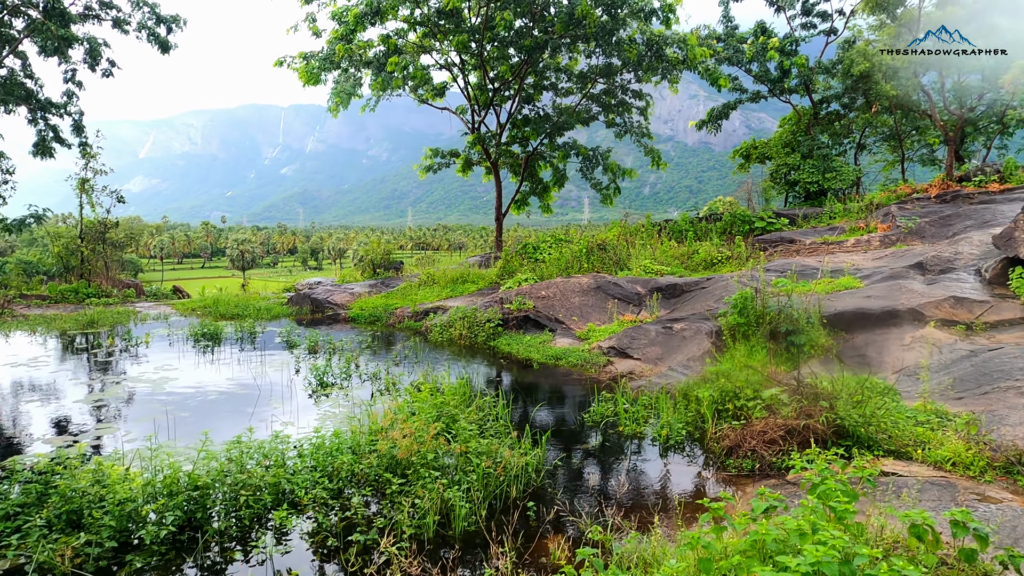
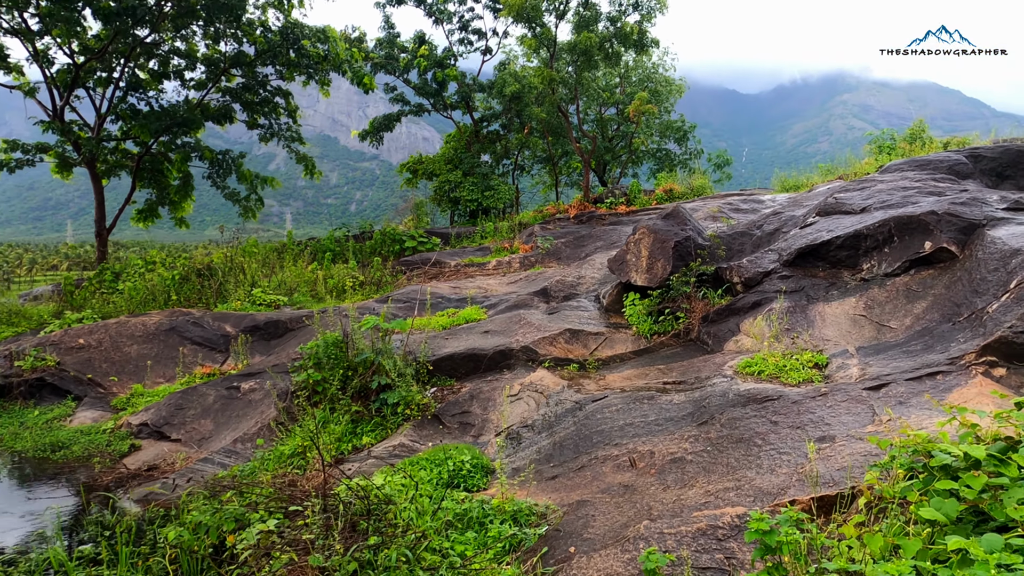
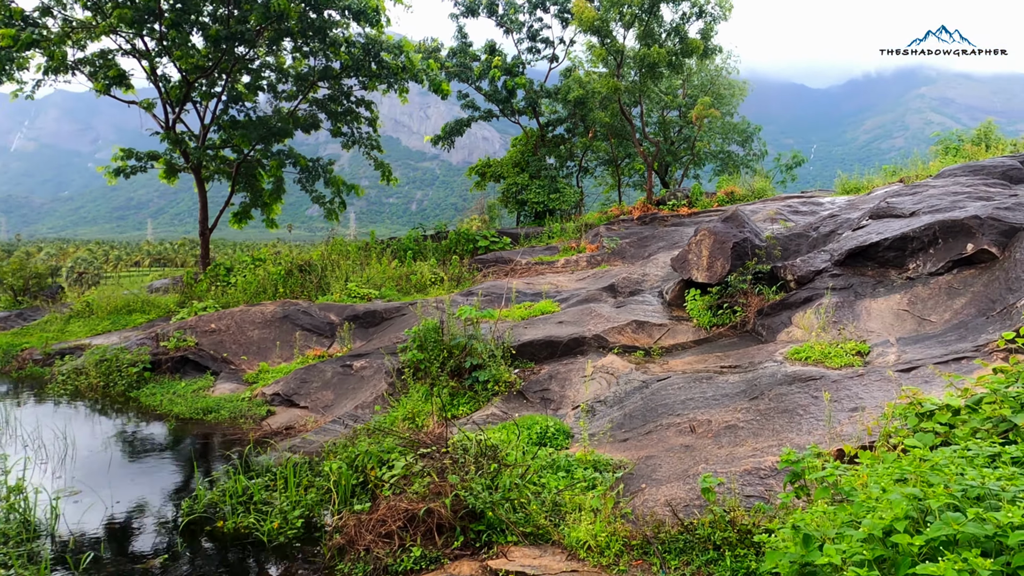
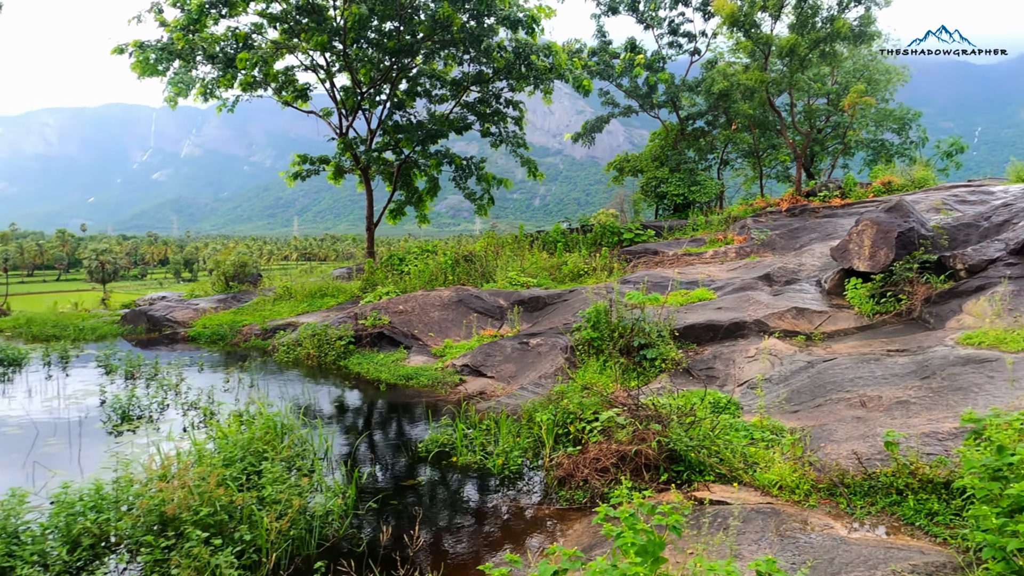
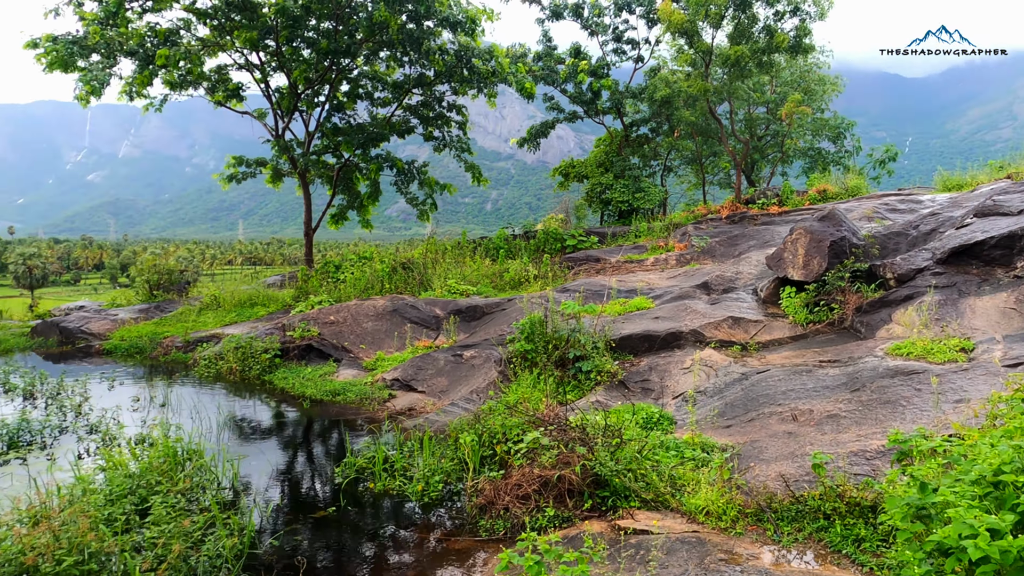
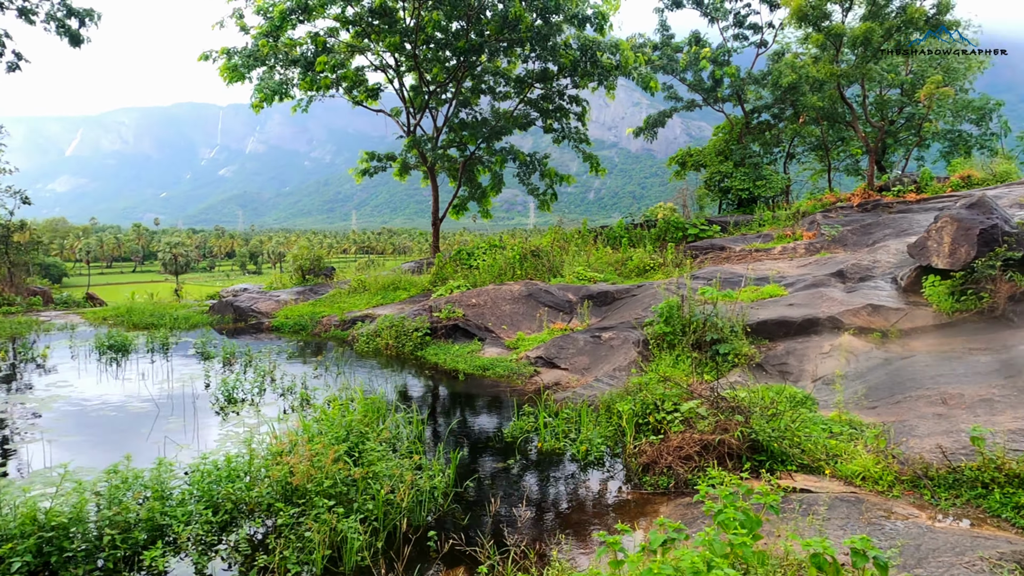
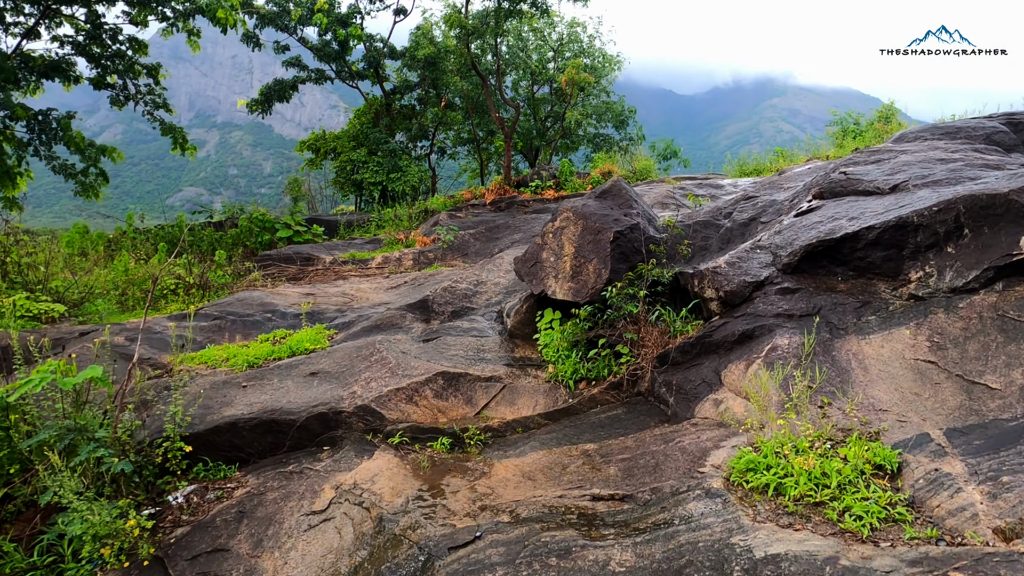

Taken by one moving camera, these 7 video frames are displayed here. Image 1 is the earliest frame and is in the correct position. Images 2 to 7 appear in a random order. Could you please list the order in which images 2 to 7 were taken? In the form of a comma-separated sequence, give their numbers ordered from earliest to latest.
6, 4, 5, 3, 2, 7
